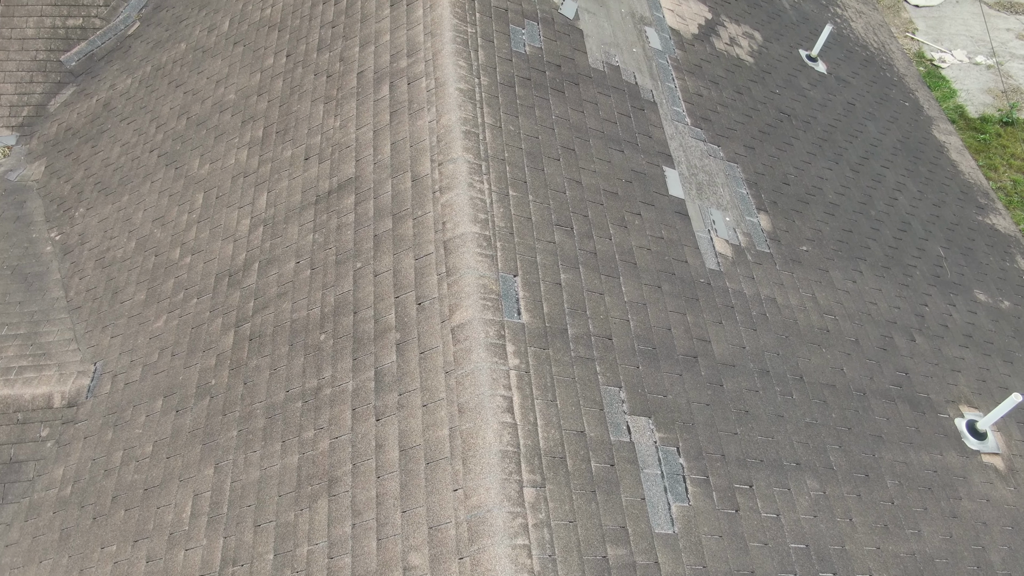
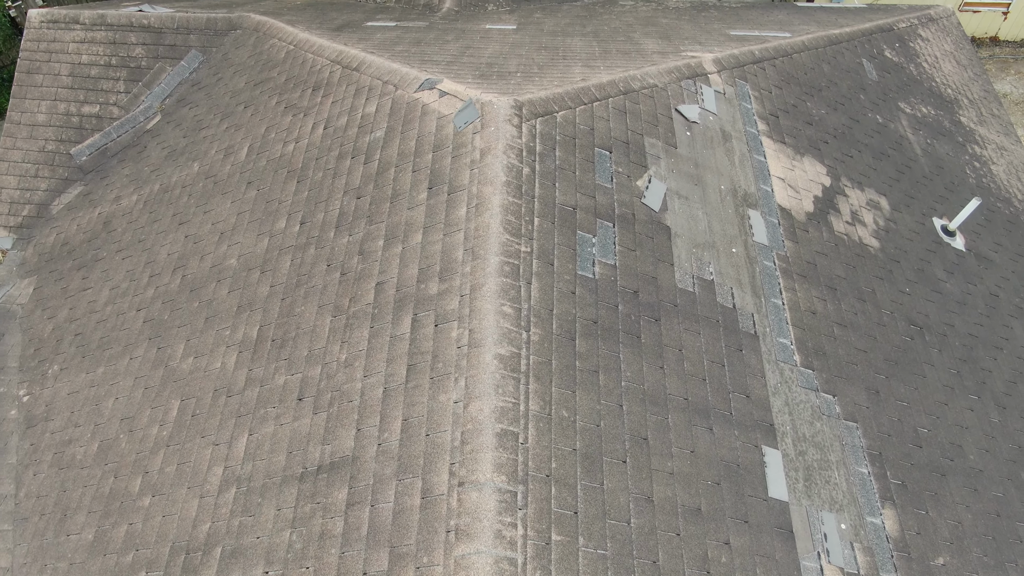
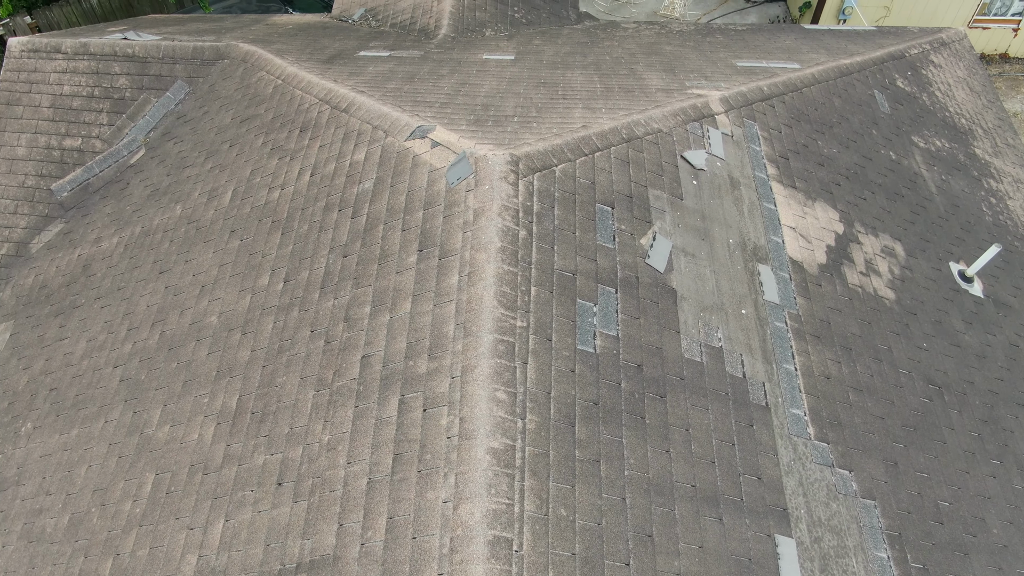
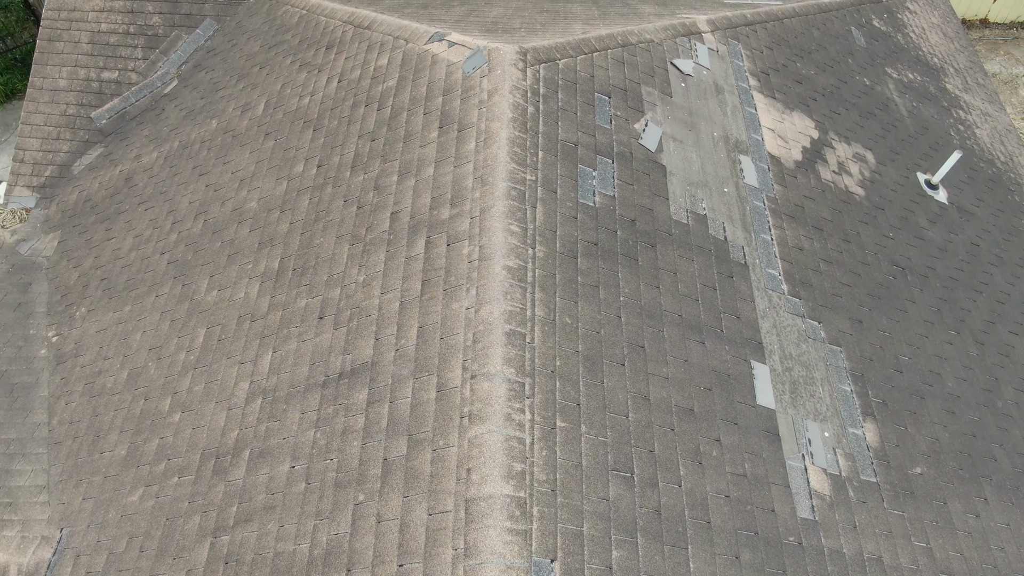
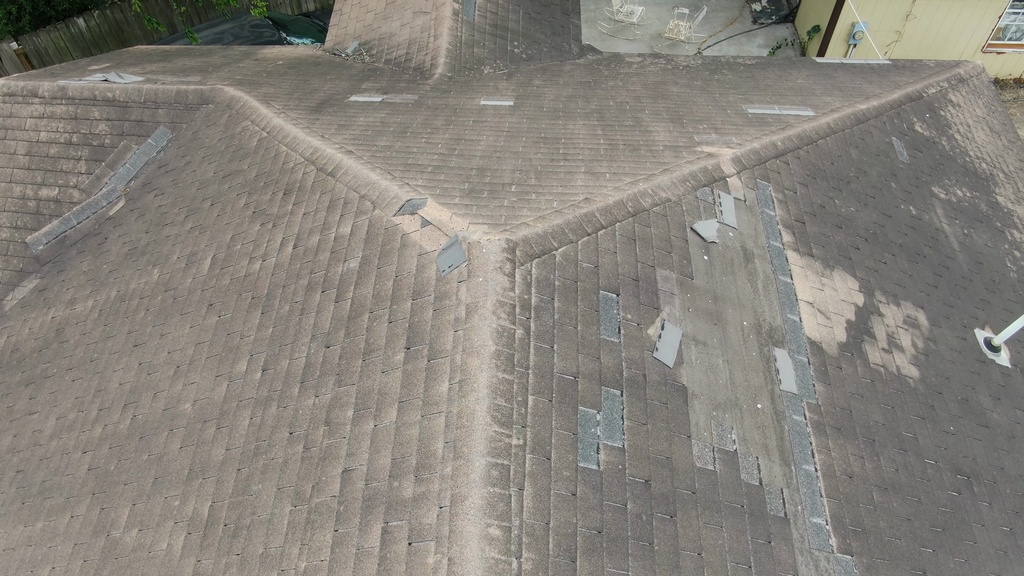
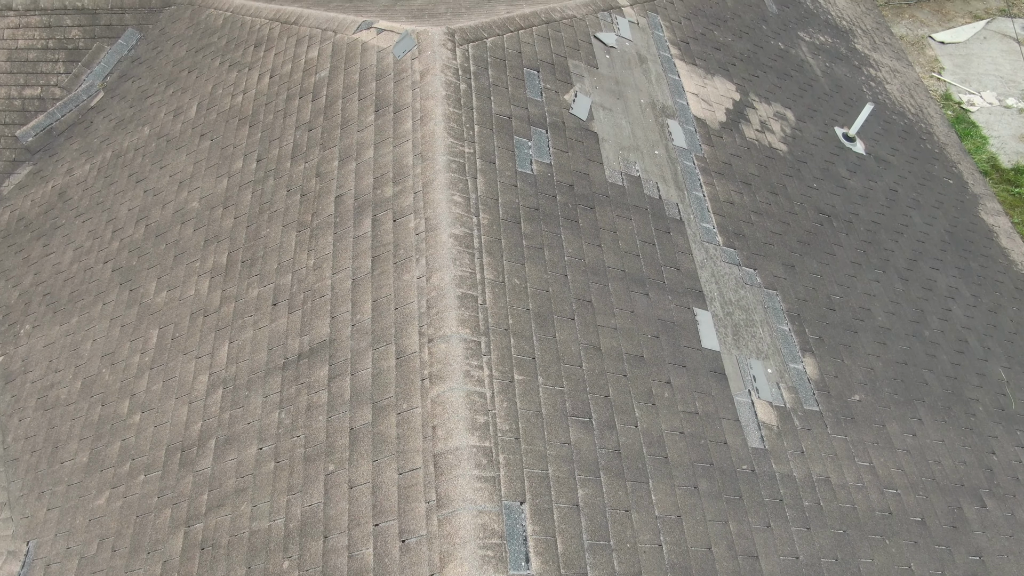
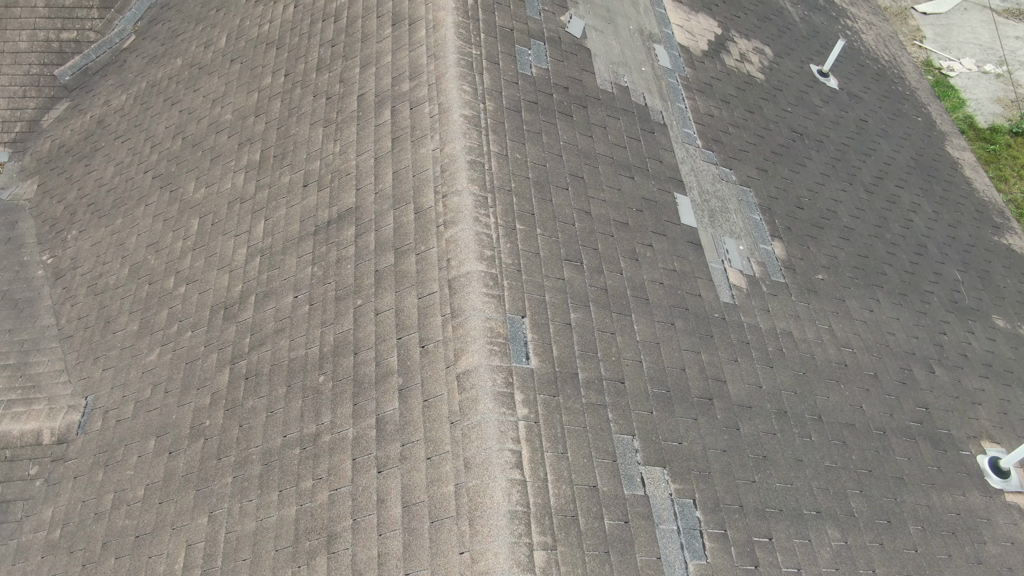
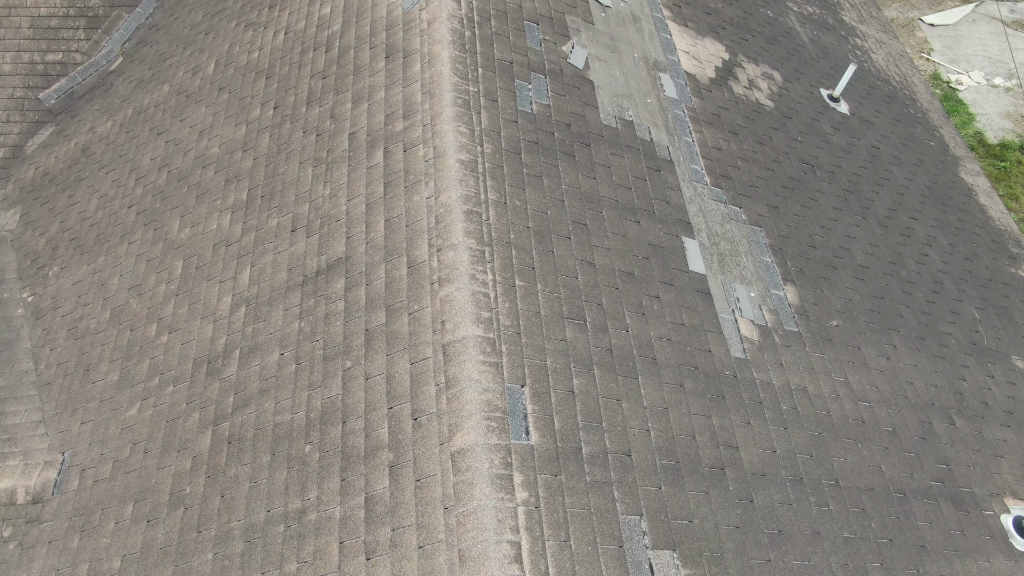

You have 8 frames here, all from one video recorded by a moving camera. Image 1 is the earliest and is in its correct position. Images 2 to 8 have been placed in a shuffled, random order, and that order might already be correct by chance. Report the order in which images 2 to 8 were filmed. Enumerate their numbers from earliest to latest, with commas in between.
7, 8, 6, 4, 2, 3, 5
